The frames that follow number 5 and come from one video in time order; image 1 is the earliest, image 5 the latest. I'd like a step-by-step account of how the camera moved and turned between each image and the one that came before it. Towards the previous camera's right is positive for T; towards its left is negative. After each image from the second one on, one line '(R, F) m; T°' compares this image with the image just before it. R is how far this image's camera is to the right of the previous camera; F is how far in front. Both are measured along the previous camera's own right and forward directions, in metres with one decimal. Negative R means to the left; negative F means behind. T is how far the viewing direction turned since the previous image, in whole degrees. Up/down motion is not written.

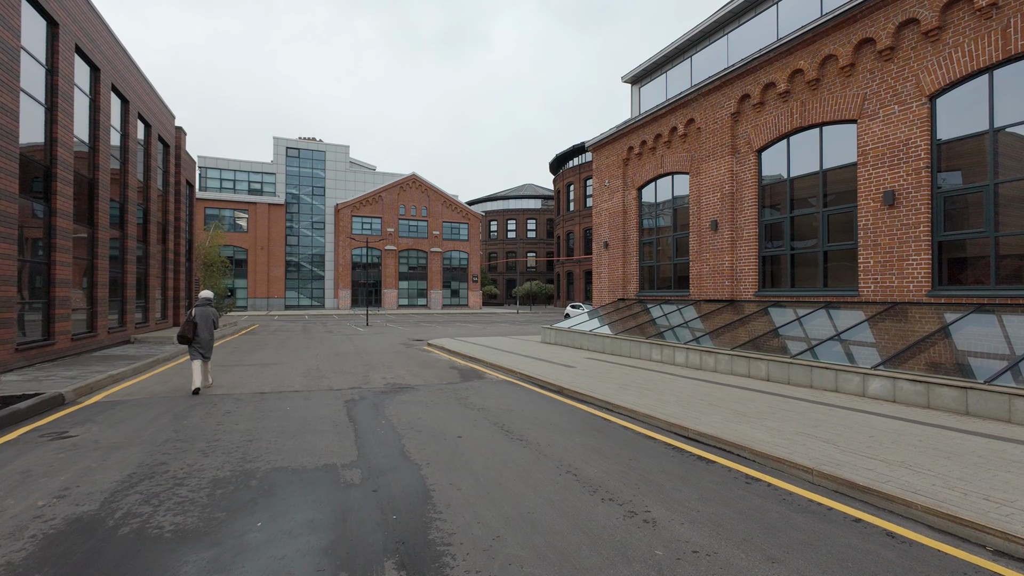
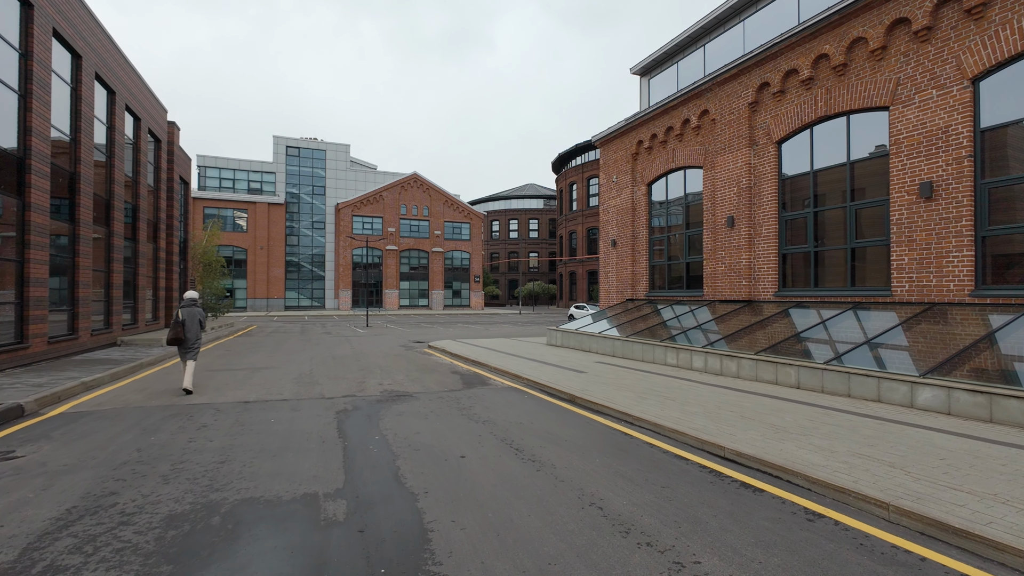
(-0.1, +0.7) m; 0°
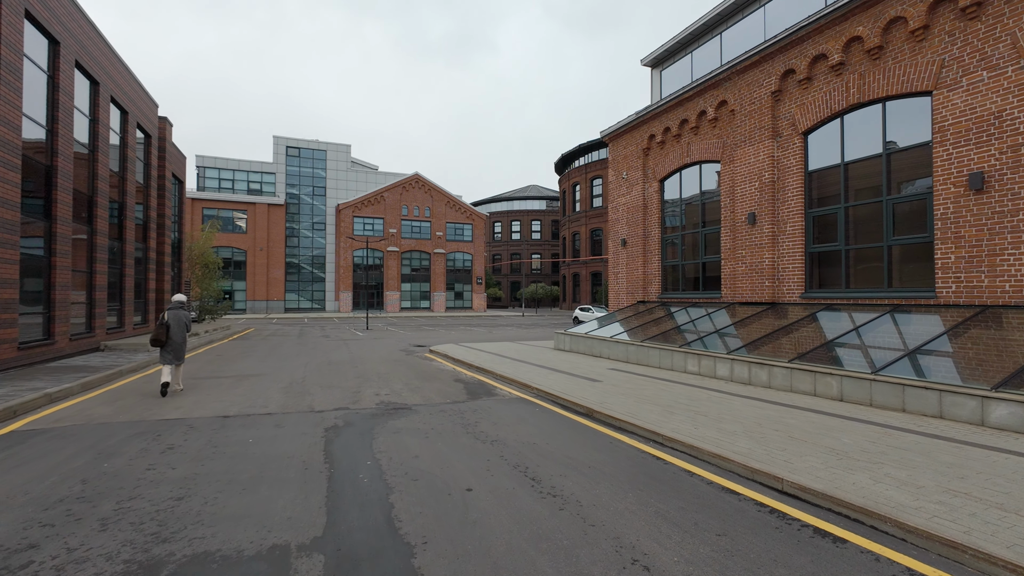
(-0.1, +0.8) m; 0°
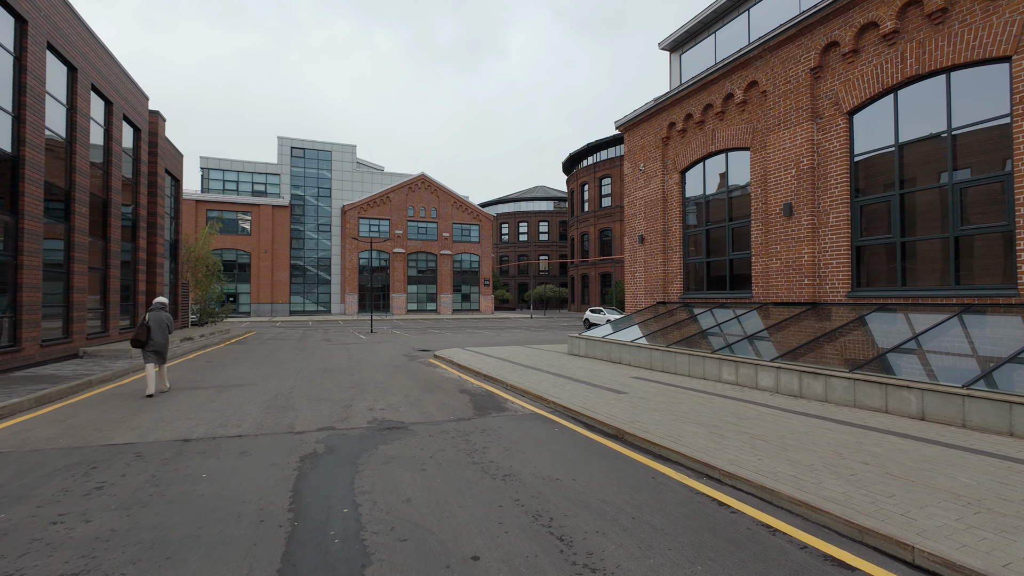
(-0.1, +1.1) m; -1°
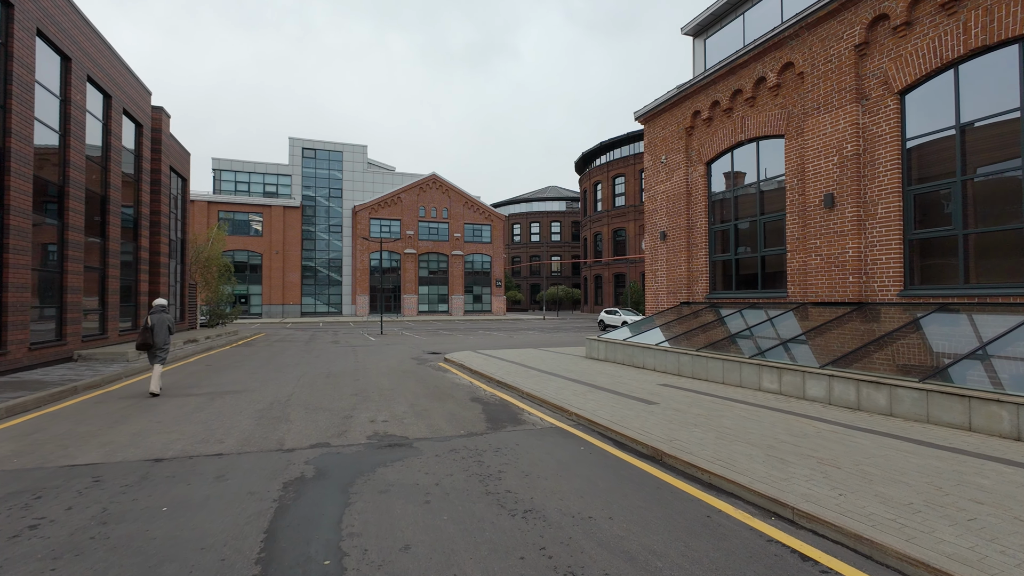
(-0.1, +0.8) m; -1°
